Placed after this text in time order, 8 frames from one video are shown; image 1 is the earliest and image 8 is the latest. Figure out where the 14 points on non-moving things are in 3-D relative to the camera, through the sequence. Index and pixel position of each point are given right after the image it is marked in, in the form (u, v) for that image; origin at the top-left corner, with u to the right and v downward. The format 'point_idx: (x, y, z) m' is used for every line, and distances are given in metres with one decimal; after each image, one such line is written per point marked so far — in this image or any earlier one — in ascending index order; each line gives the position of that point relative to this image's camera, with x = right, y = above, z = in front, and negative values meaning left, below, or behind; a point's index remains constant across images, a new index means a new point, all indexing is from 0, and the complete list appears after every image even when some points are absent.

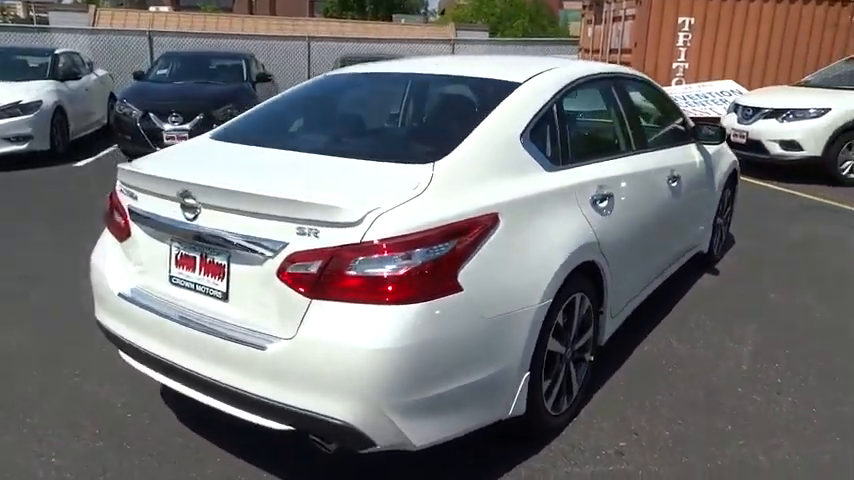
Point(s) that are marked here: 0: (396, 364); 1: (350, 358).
0: (-0.1, -0.5, +2.5) m
1: (-0.3, -0.5, +2.5) m
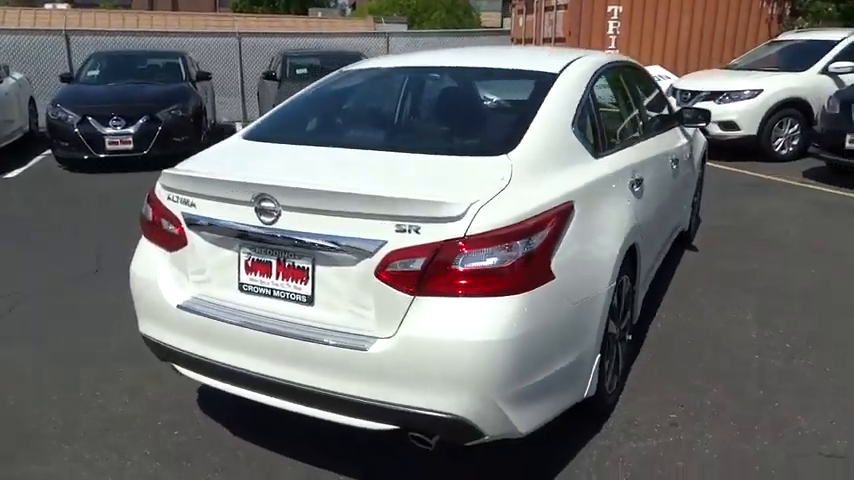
0: (+0.3, -0.4, +2.5) m
1: (+0.1, -0.4, +2.5) m
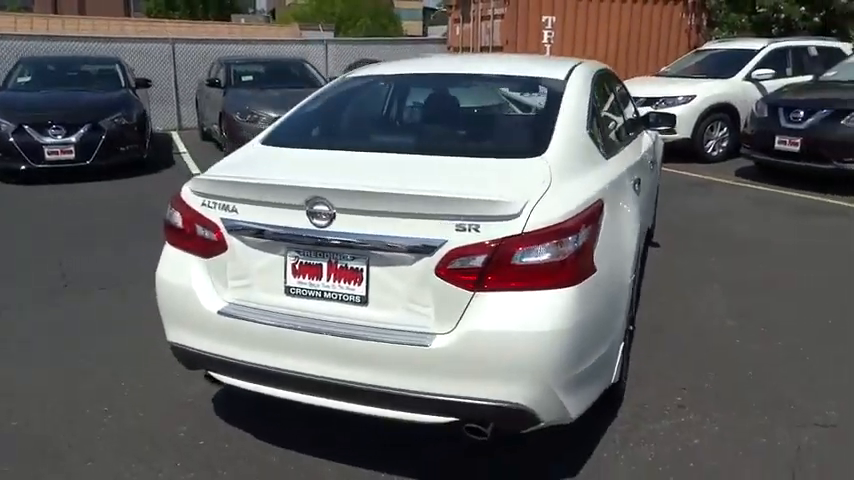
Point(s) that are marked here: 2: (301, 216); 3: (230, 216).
0: (+0.5, -0.4, +2.7) m
1: (+0.4, -0.4, +2.7) m
2: (-0.5, +0.1, +2.9) m
3: (-0.9, +0.1, +3.0) m
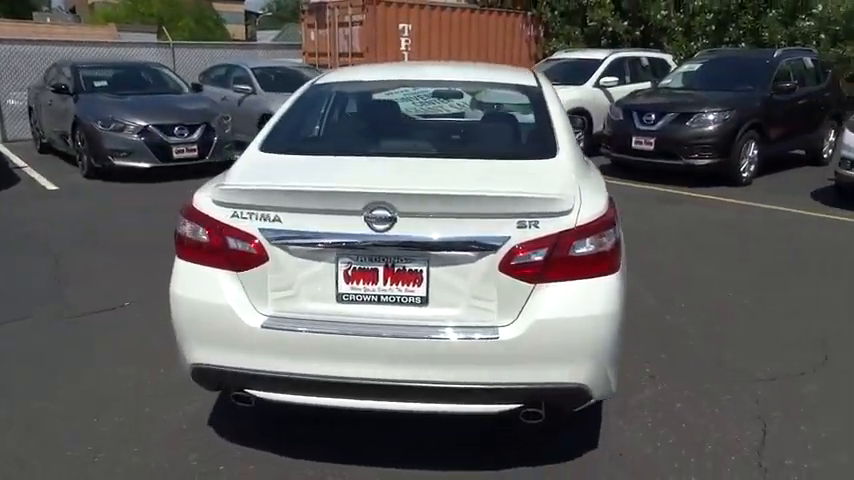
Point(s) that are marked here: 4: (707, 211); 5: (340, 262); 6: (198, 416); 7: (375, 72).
0: (+0.8, -0.4, +3.0) m
1: (+0.7, -0.4, +2.9) m
2: (-0.3, +0.1, +2.9) m
3: (-0.7, +0.1, +2.9) m
4: (+3.8, +0.4, +8.8) m
5: (-0.4, -0.1, +2.9) m
6: (-1.3, -1.0, +3.8) m
7: (-0.4, +1.2, +4.6) m
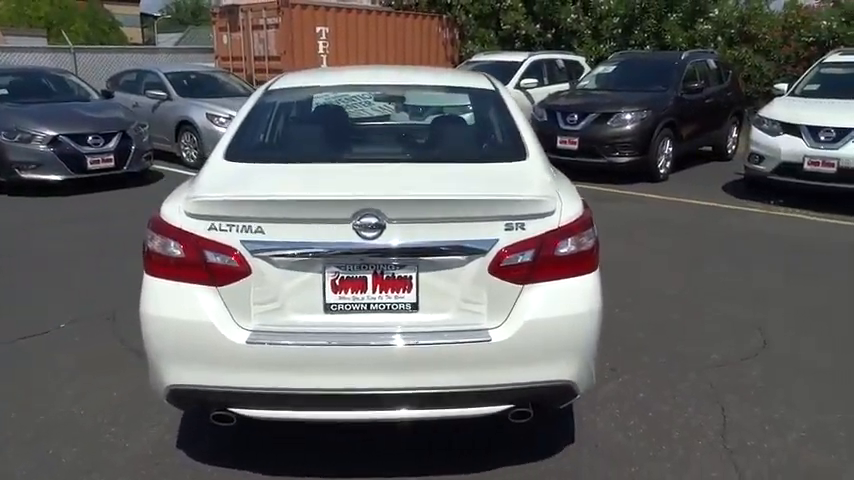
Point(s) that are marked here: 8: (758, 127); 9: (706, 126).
0: (+0.8, -0.4, +3.0) m
1: (+0.6, -0.4, +3.0) m
2: (-0.3, 0.0, +2.8) m
3: (-0.7, 0.0, +2.8) m
4: (+2.9, +0.5, +9.3) m
5: (-0.4, -0.1, +2.9) m
6: (-1.4, -1.1, +3.6) m
7: (-0.7, +1.1, +4.5) m
8: (+4.9, +1.7, +9.8) m
9: (+5.4, +2.2, +12.8) m
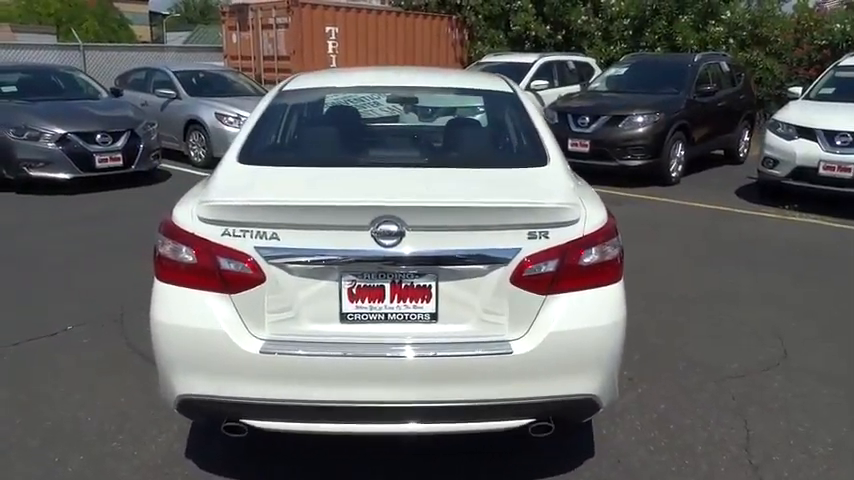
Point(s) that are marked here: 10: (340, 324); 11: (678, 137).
0: (+0.9, -0.4, +2.9) m
1: (+0.7, -0.4, +2.9) m
2: (-0.3, 0.0, +2.7) m
3: (-0.7, 0.0, +2.8) m
4: (+3.0, +0.4, +9.1) m
5: (-0.3, -0.2, +2.8) m
6: (-1.4, -1.1, +3.5) m
7: (-0.6, +1.1, +4.4) m
8: (+5.1, +1.6, +9.7) m
9: (+5.6, +2.1, +12.6) m
10: (-0.4, -0.4, +2.8) m
11: (+4.4, +1.8, +11.5) m
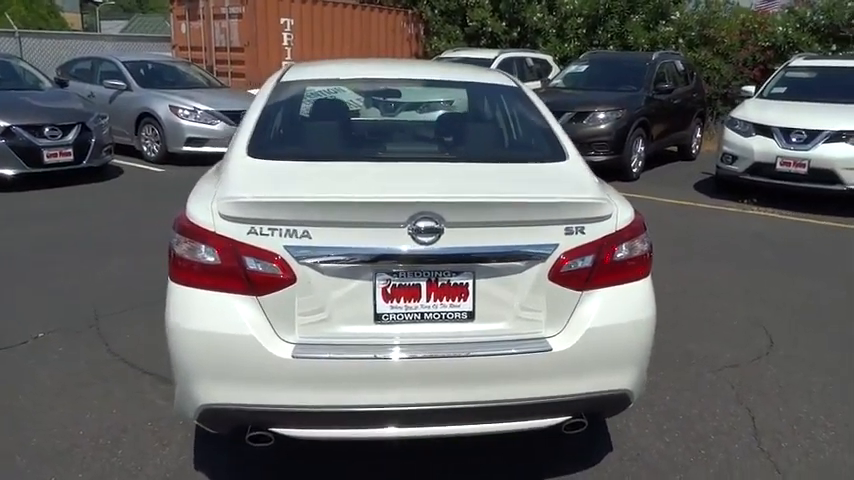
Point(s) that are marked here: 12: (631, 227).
0: (+1.0, -0.4, +2.9) m
1: (+0.8, -0.4, +2.8) m
2: (-0.1, 0.0, +2.6) m
3: (-0.5, 0.0, +2.6) m
4: (+2.6, +0.5, +9.3) m
5: (-0.2, -0.2, +2.7) m
6: (-1.3, -1.1, +3.3) m
7: (-0.6, +1.1, +4.3) m
8: (+4.6, +1.7, +10.0) m
9: (+4.9, +2.3, +13.0) m
10: (-0.2, -0.3, +2.7) m
11: (+3.8, +1.9, +11.7) m
12: (+0.9, +0.1, +2.9) m
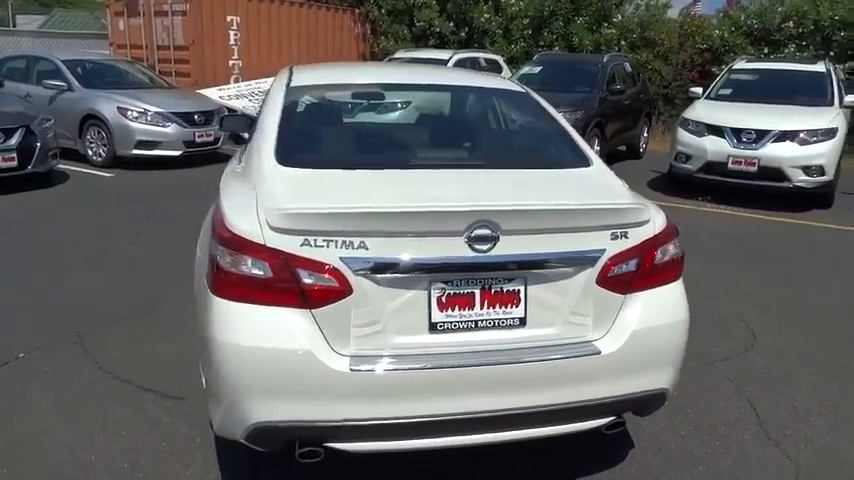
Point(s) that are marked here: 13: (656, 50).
0: (+1.2, -0.4, +3.0) m
1: (+1.0, -0.4, +2.9) m
2: (+0.1, 0.0, +2.6) m
3: (-0.3, -0.1, +2.6) m
4: (+2.2, +0.5, +9.5) m
5: (0.0, -0.2, +2.6) m
6: (-1.1, -1.2, +3.2) m
7: (-0.5, +1.1, +4.2) m
8: (+4.1, +1.8, +10.4) m
9: (+4.0, +2.3, +13.4) m
10: (0.0, -0.4, +2.7) m
11: (+3.0, +1.9, +12.1) m
12: (+1.1, 0.0, +3.0) m
13: (+6.1, +5.1, +17.5) m
